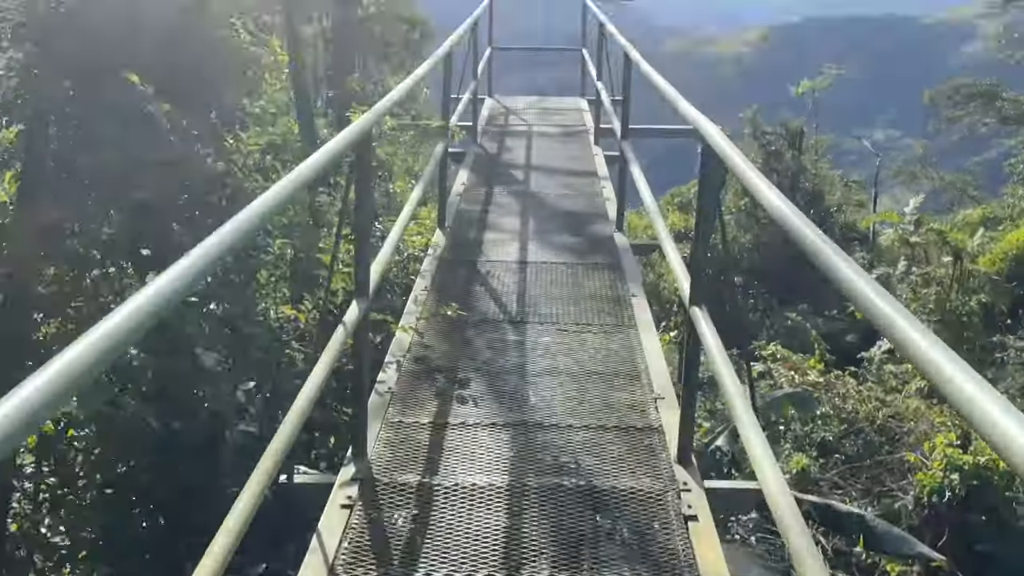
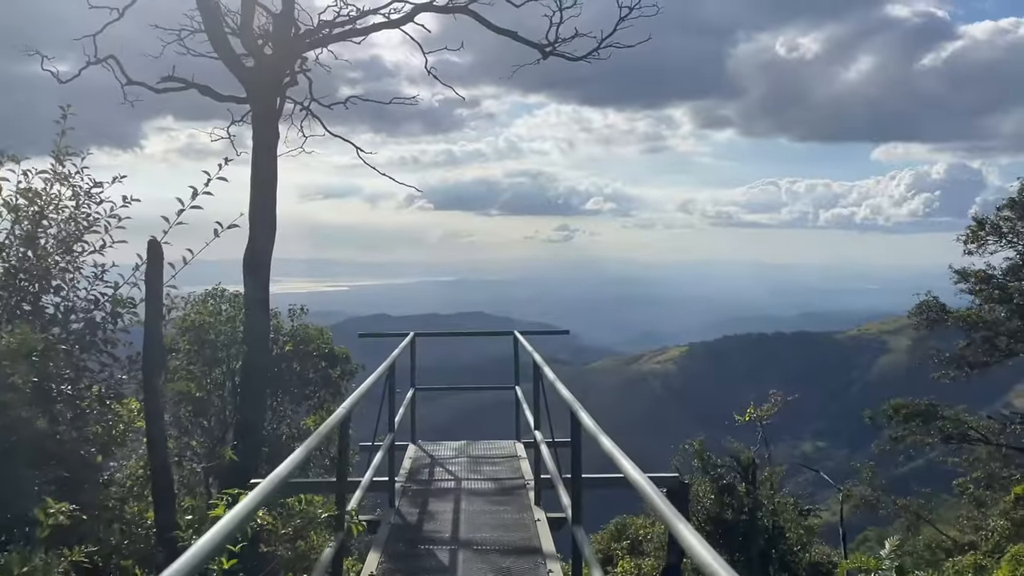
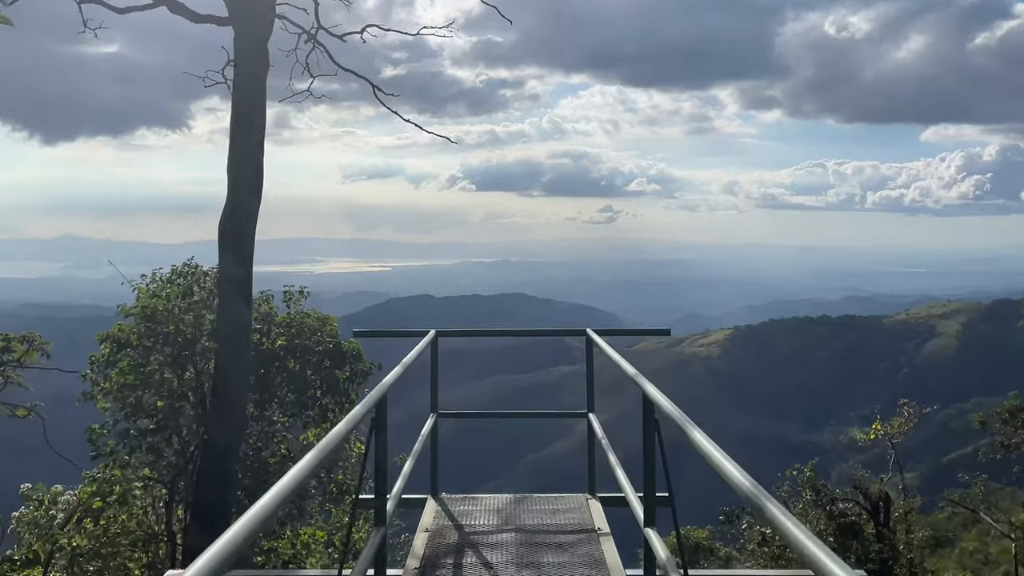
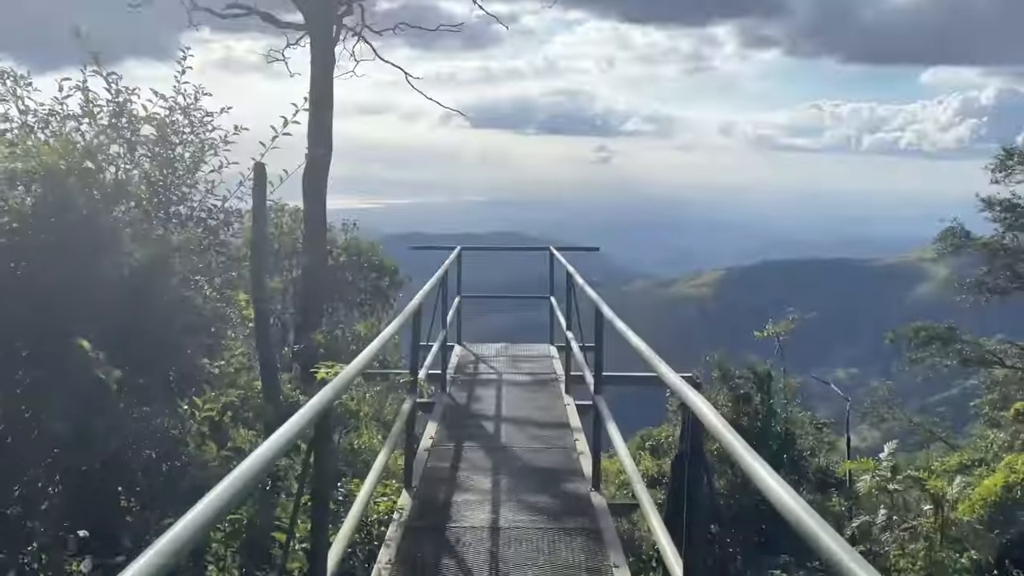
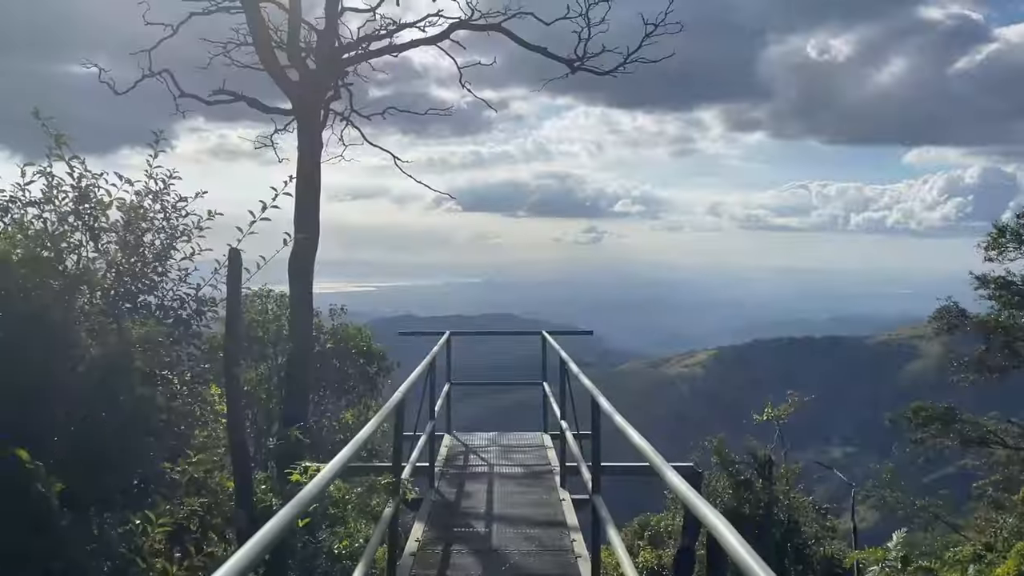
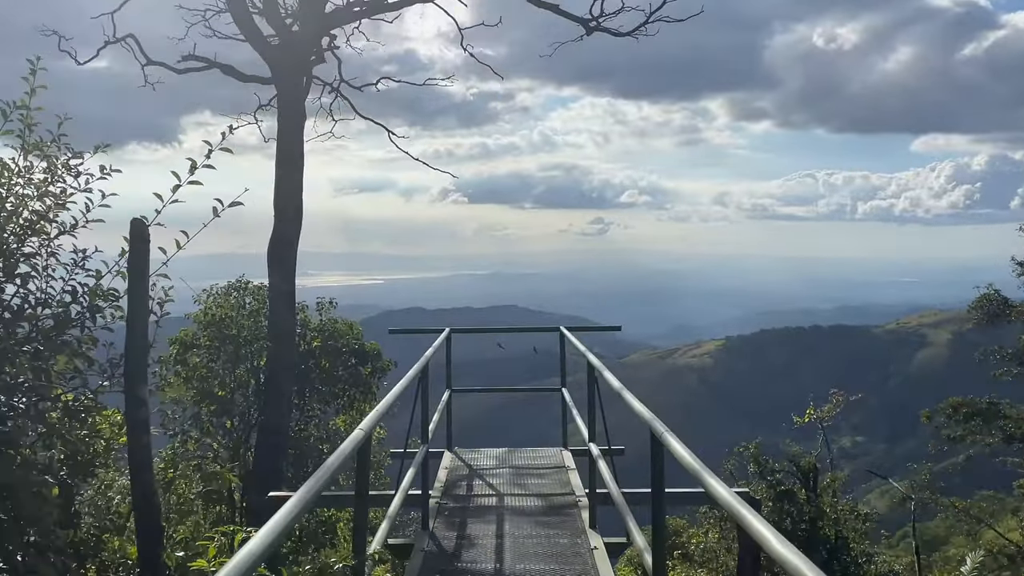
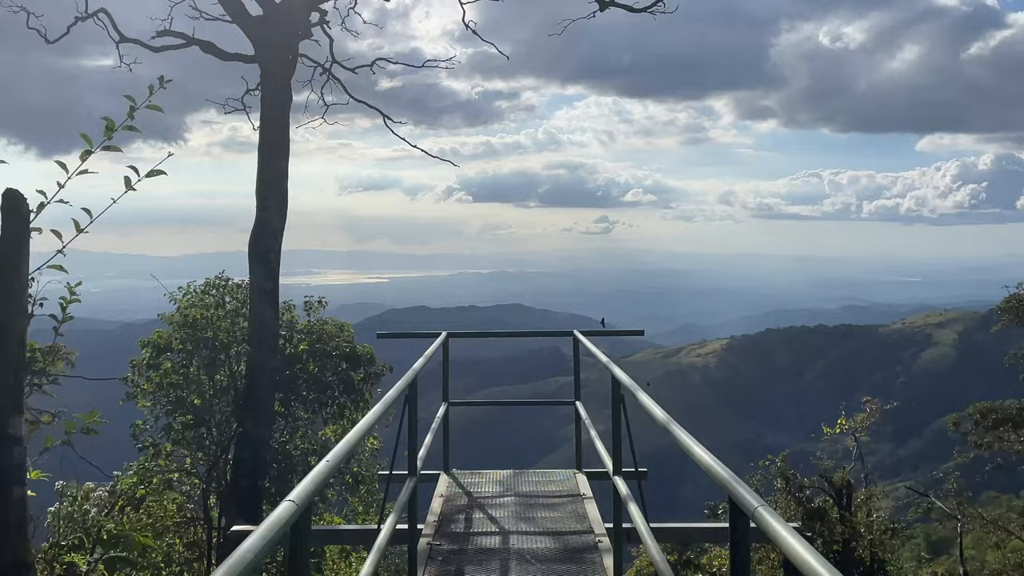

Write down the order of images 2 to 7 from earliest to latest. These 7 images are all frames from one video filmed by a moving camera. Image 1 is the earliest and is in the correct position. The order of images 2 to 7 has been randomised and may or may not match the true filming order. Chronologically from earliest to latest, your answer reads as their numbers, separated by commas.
4, 5, 2, 6, 7, 3
